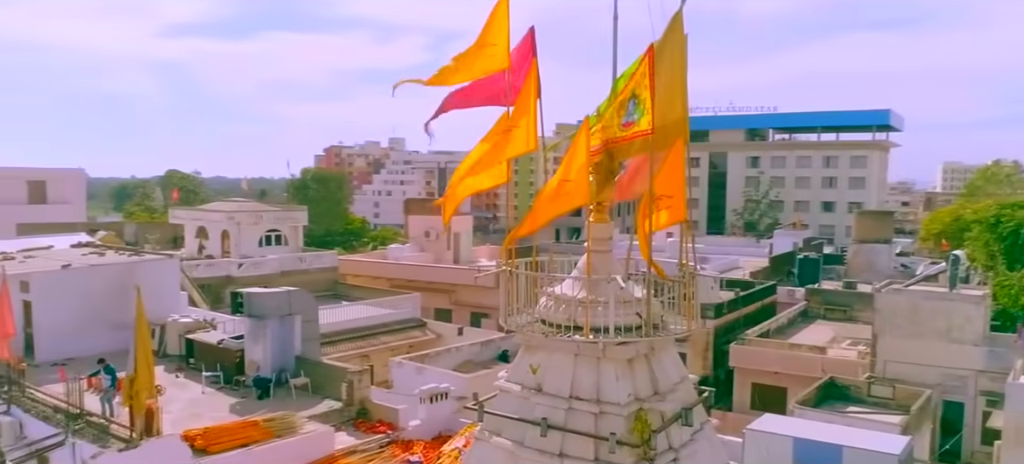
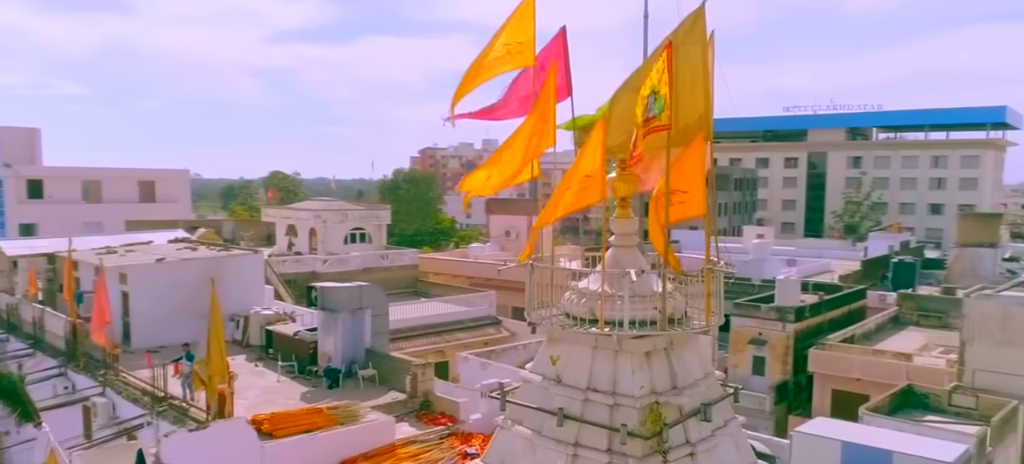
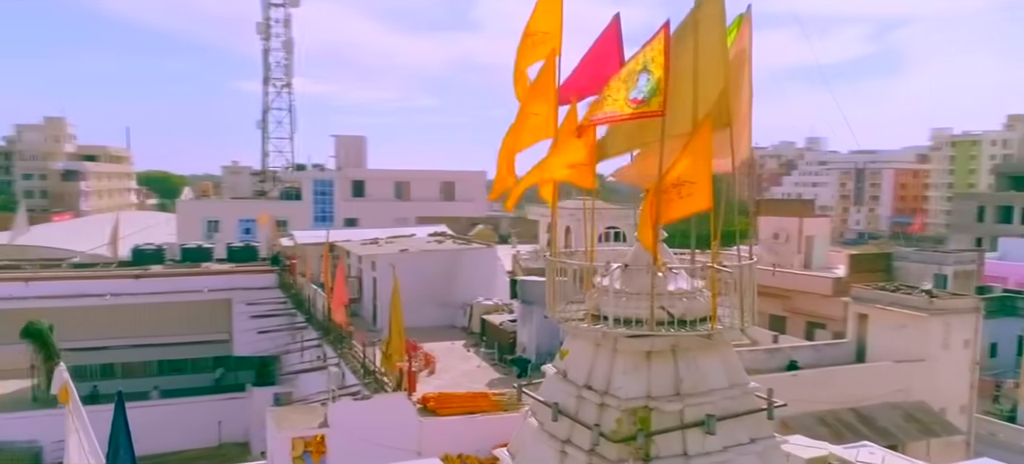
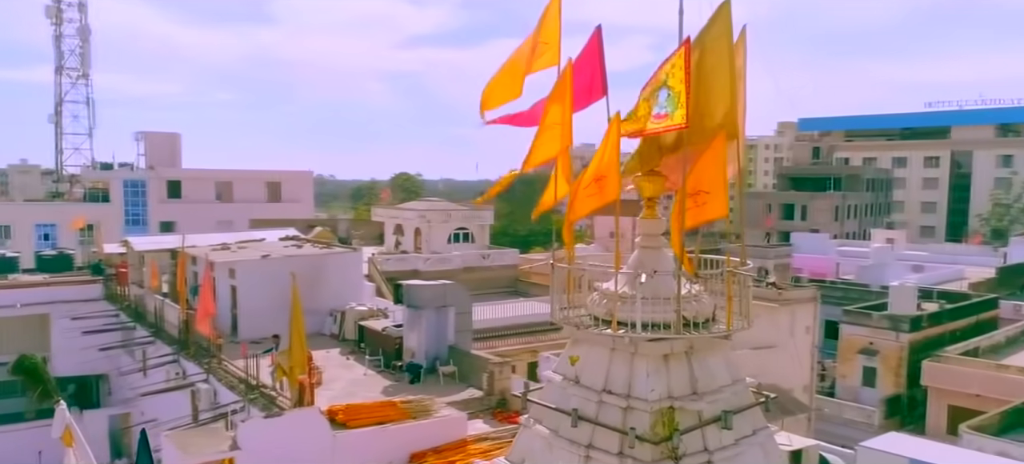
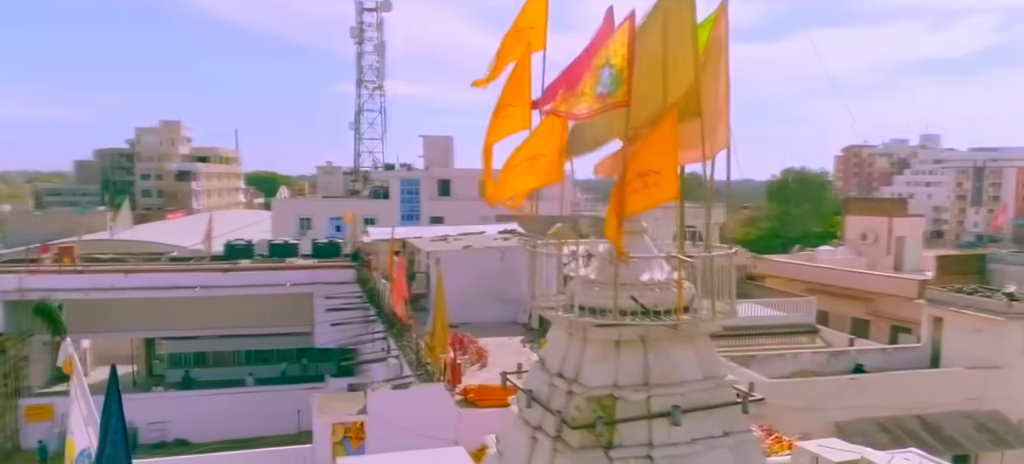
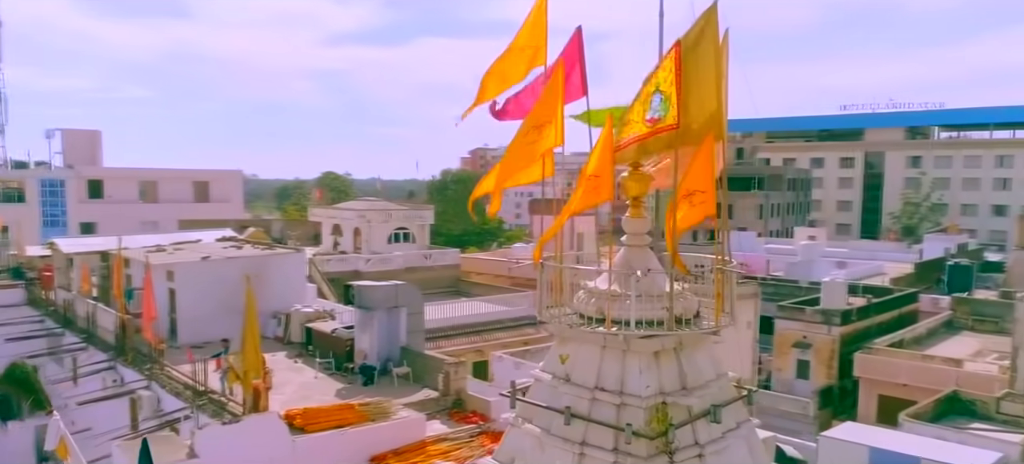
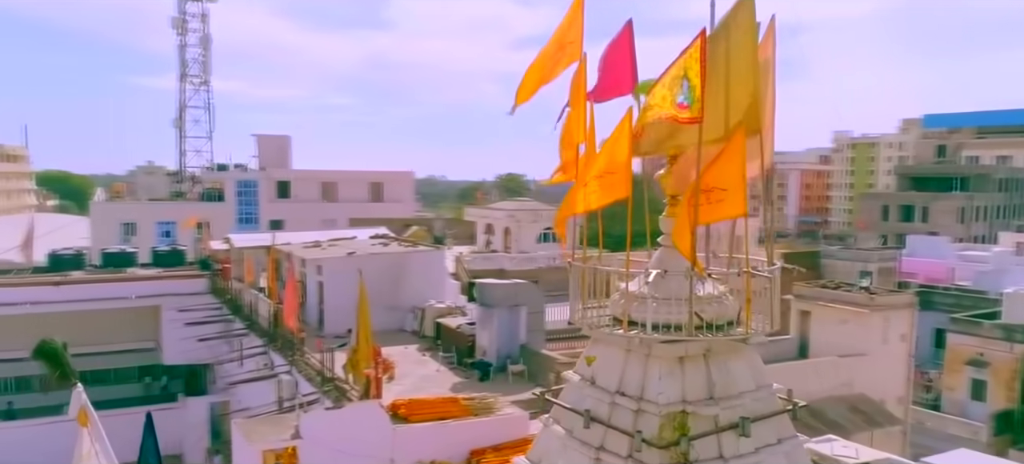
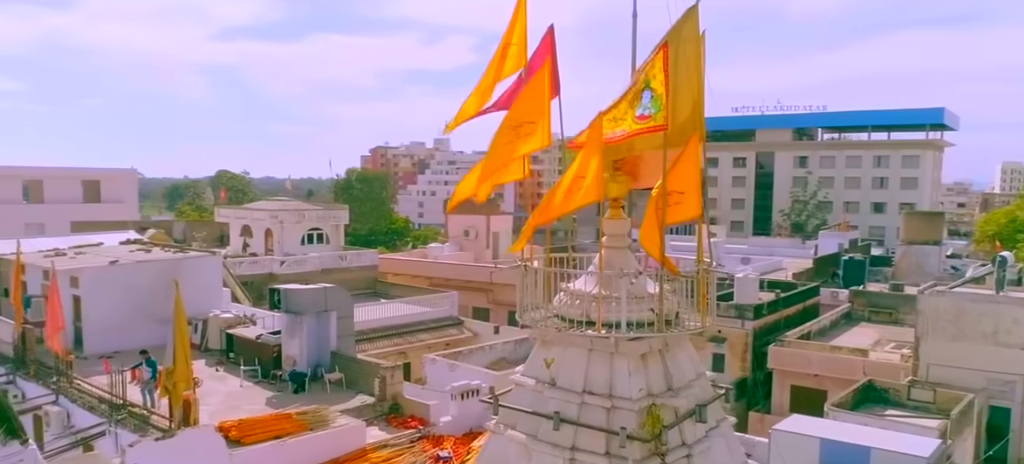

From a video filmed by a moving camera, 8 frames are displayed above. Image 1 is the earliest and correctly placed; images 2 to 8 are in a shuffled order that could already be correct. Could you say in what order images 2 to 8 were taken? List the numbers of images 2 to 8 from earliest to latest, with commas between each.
8, 2, 6, 4, 7, 3, 5
